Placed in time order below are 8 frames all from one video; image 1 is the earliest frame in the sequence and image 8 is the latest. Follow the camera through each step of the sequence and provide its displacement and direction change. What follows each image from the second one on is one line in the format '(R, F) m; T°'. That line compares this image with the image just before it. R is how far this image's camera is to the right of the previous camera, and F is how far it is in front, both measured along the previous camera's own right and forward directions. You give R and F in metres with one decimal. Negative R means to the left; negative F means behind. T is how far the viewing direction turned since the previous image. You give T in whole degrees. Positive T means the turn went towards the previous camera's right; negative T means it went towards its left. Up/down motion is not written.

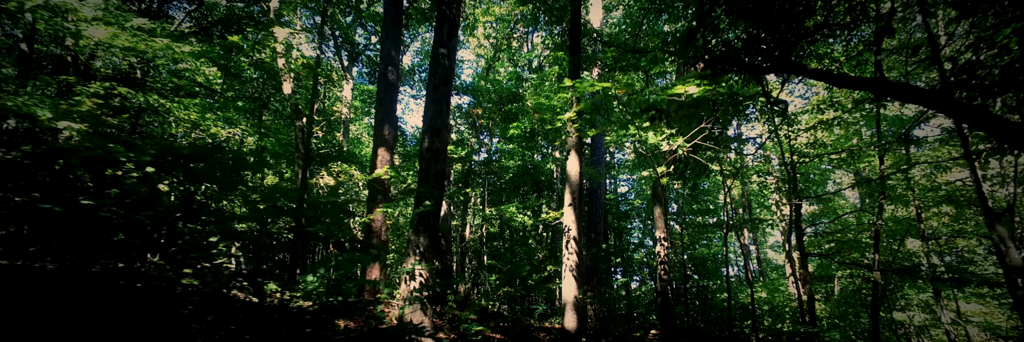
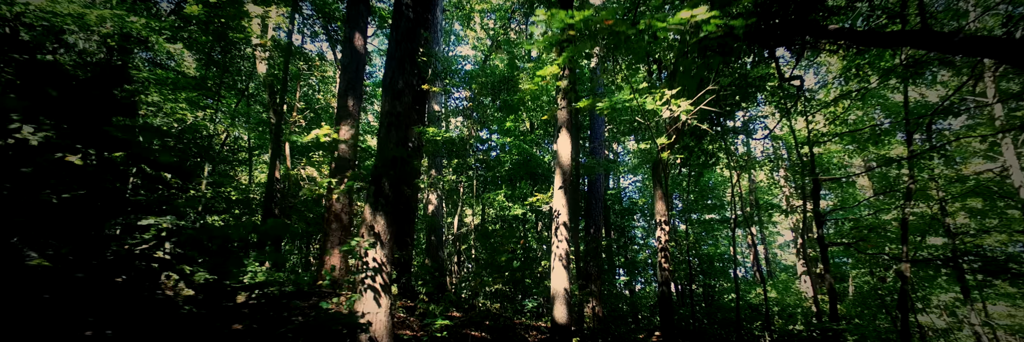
(+0.3, +0.9) m; -1°
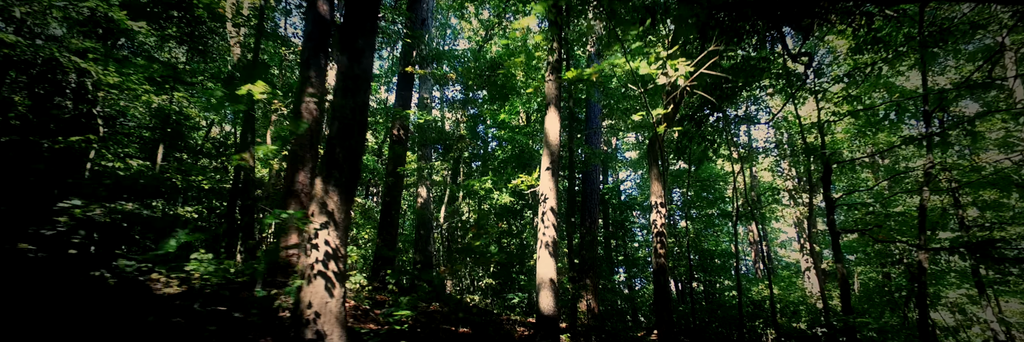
(+0.2, +0.6) m; 0°
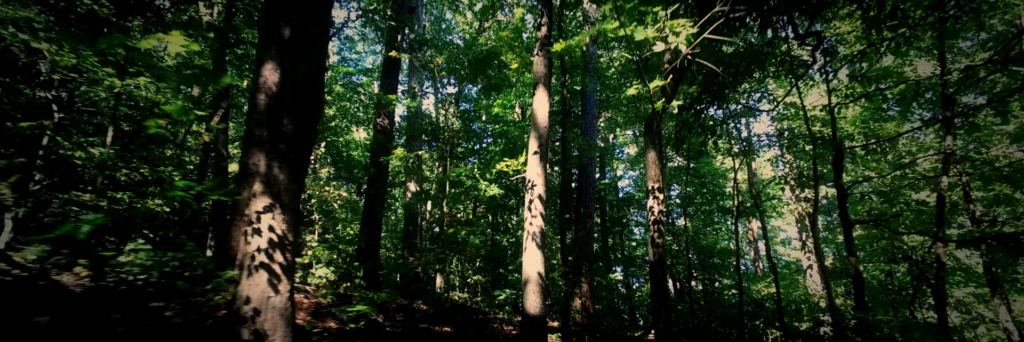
(+0.1, +0.6) m; 0°
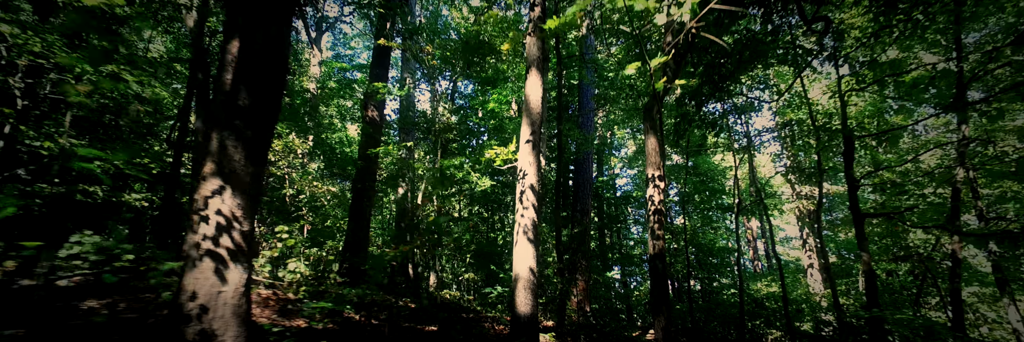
(+0.1, +0.4) m; 0°
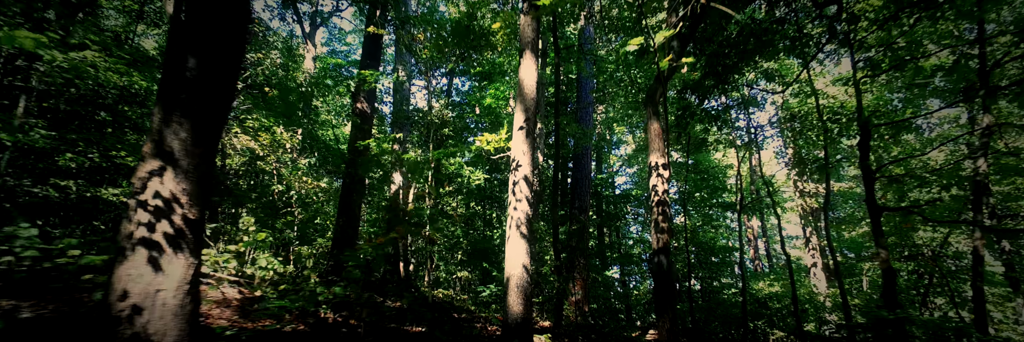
(+0.1, +0.4) m; 0°
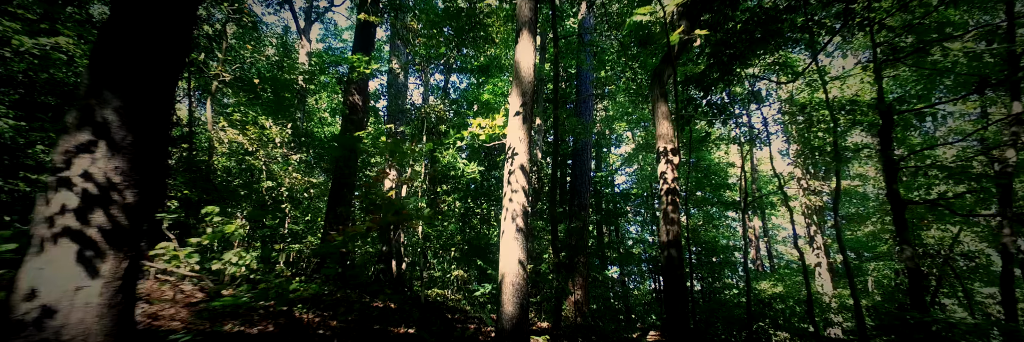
(0.0, +0.4) m; 0°
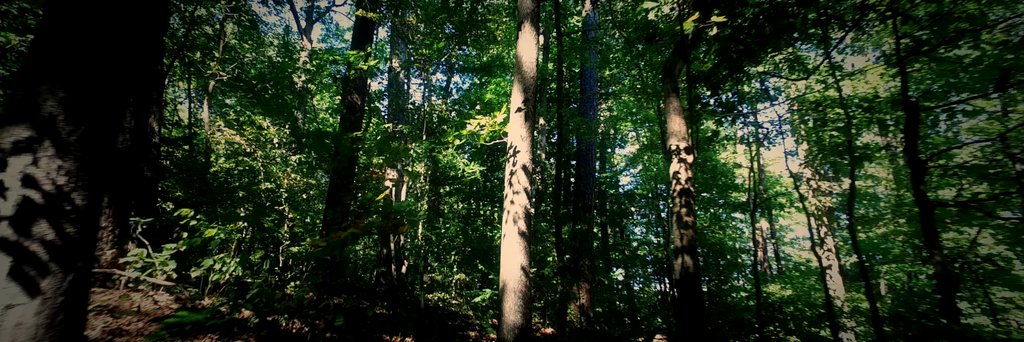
(0.0, +0.3) m; 0°
